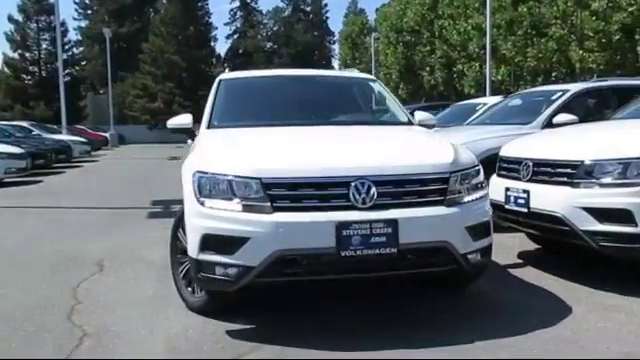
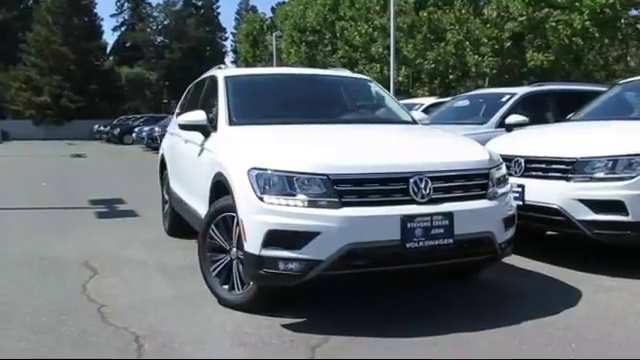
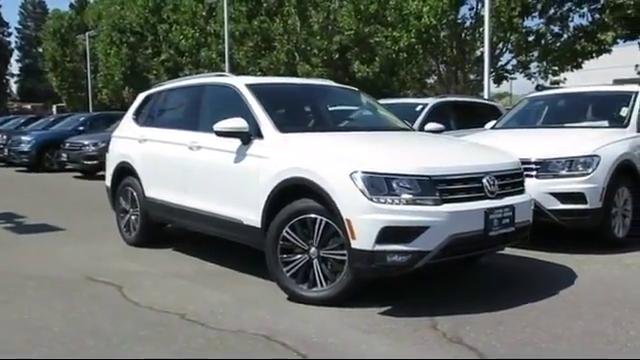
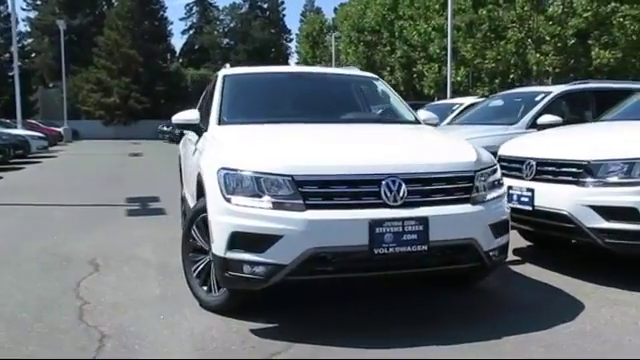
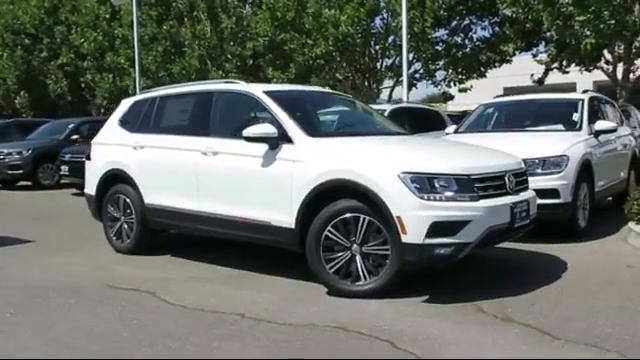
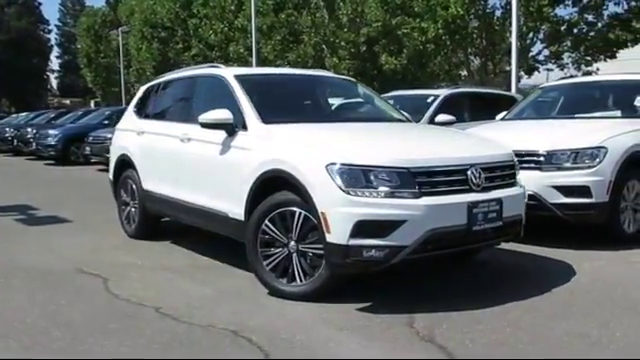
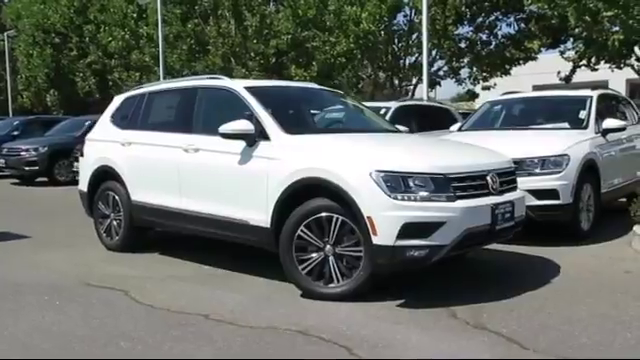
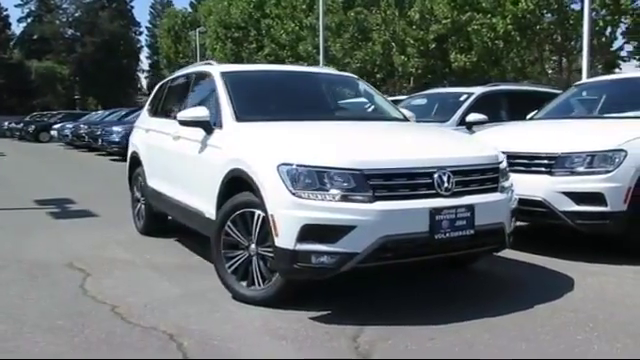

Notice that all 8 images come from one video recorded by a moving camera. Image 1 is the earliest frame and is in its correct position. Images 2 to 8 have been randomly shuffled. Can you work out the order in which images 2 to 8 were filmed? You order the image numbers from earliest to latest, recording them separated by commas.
4, 2, 8, 6, 3, 7, 5
